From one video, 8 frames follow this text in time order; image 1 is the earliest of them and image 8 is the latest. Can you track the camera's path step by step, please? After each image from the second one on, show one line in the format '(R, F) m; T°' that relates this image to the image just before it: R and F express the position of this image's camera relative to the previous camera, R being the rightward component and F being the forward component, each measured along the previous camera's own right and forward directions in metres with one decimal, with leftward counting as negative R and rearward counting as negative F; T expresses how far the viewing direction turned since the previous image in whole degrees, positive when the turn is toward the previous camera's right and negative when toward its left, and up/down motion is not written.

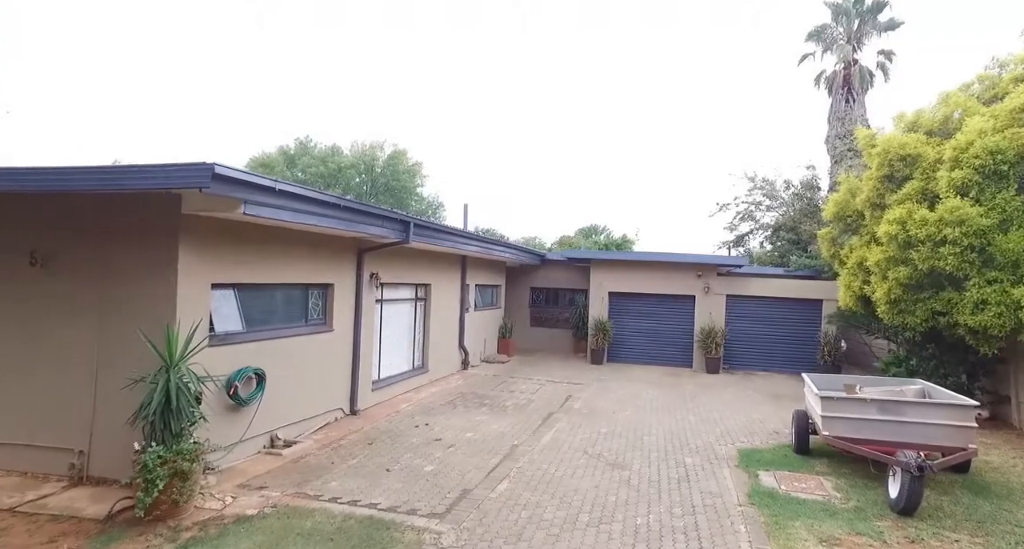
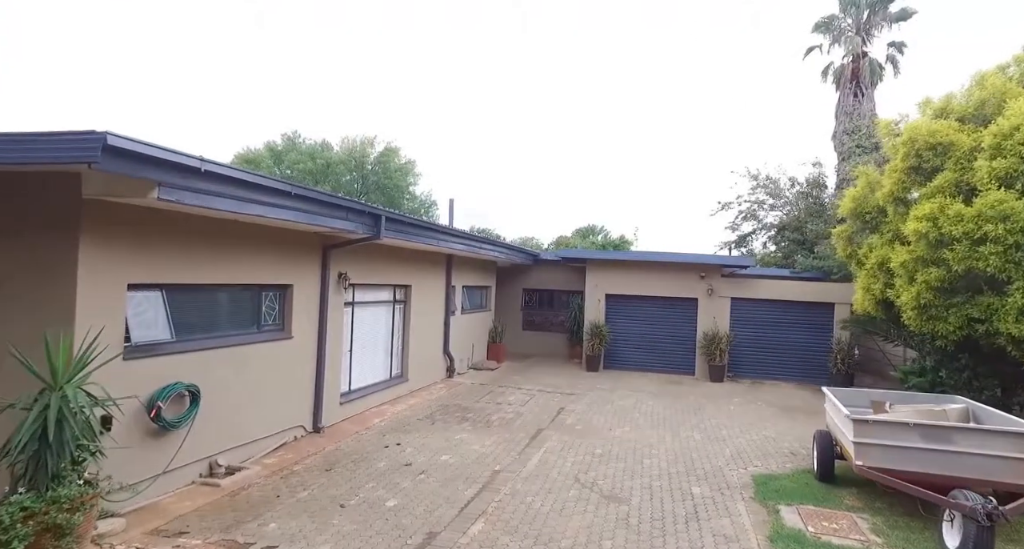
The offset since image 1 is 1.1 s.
(+0.2, +0.9) m; 0°
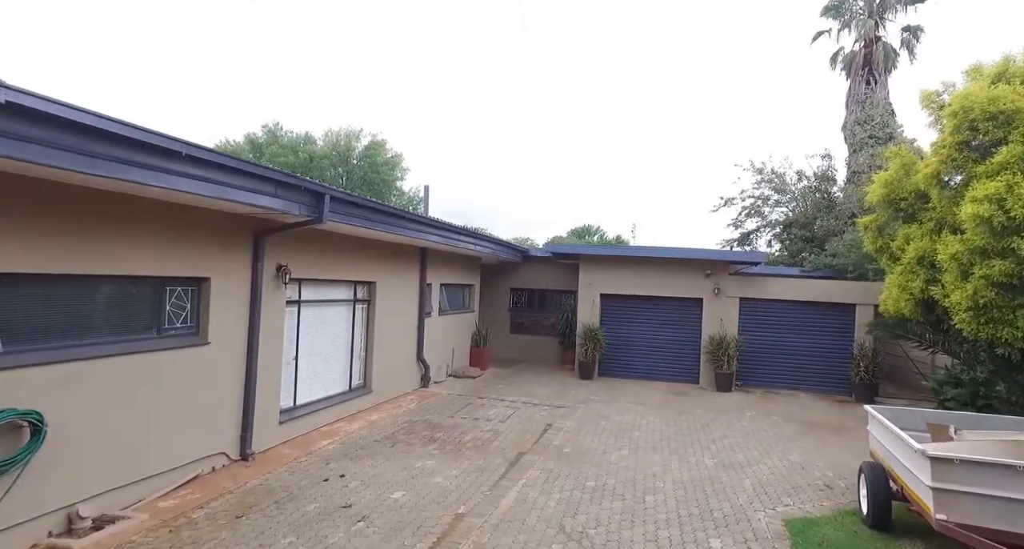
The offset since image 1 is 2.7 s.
(+0.2, +1.3) m; 0°
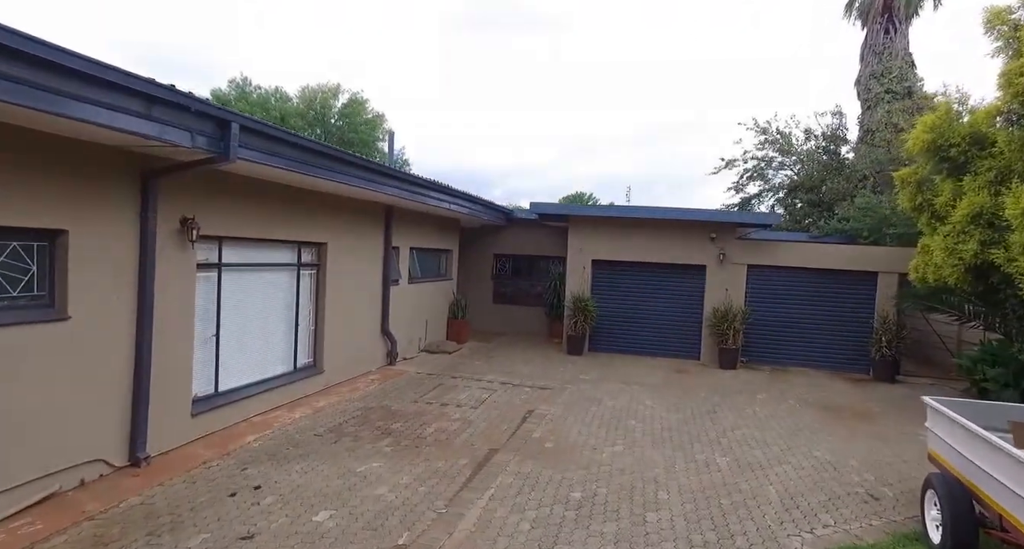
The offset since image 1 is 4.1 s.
(+0.2, +1.3) m; +1°
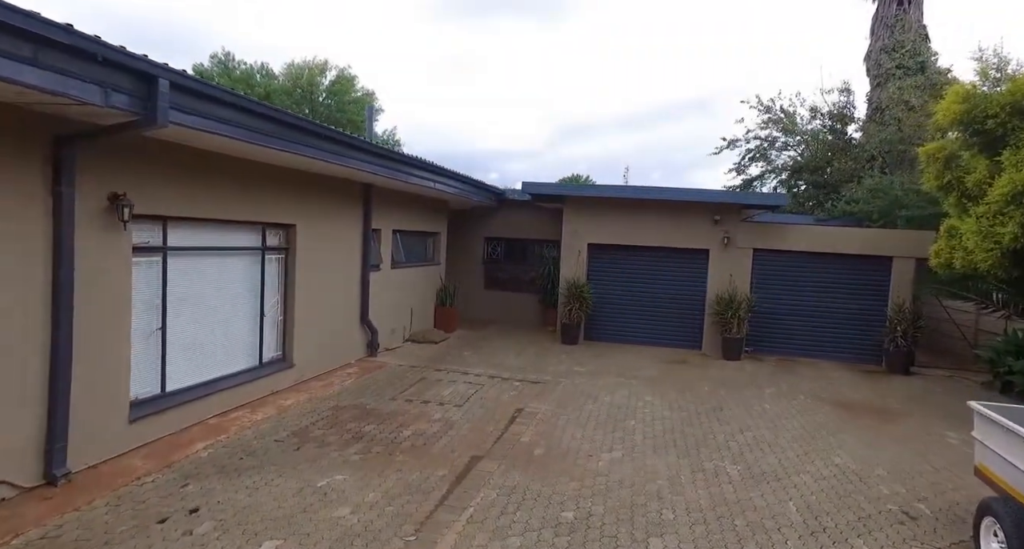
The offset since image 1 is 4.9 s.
(+0.1, +0.7) m; 0°
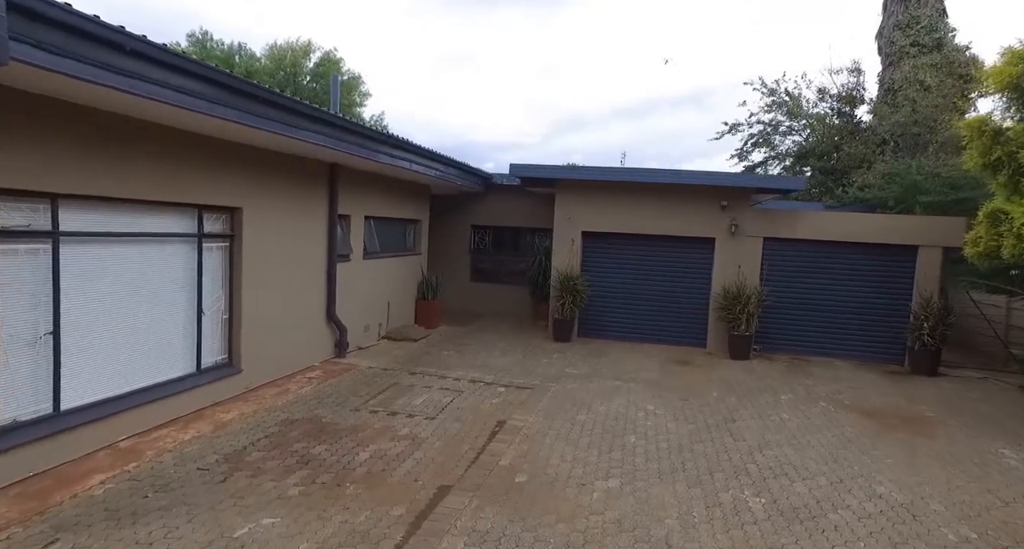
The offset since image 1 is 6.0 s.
(+0.1, +0.9) m; 0°
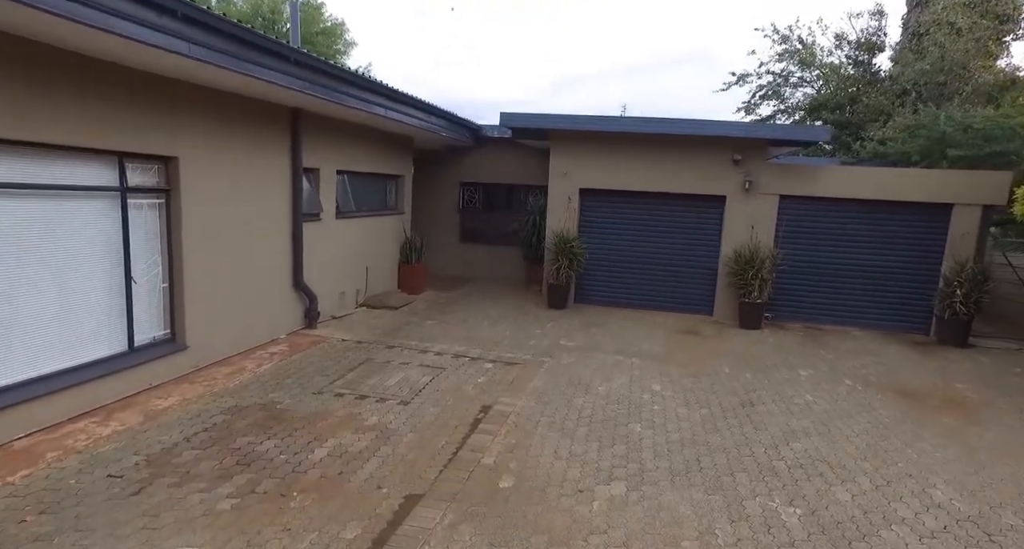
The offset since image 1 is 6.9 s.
(+0.1, +0.8) m; 0°
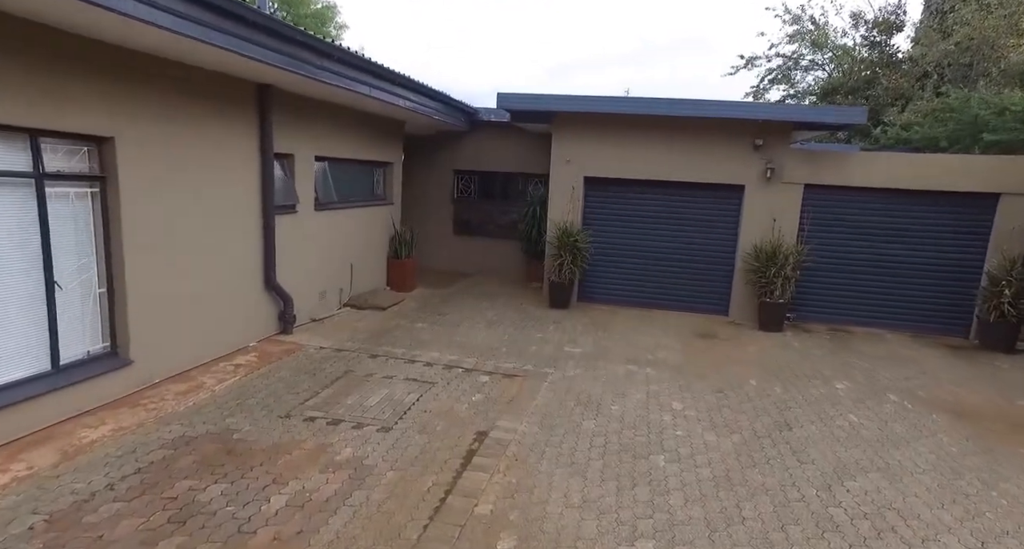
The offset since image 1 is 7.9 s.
(0.0, +0.7) m; 0°
